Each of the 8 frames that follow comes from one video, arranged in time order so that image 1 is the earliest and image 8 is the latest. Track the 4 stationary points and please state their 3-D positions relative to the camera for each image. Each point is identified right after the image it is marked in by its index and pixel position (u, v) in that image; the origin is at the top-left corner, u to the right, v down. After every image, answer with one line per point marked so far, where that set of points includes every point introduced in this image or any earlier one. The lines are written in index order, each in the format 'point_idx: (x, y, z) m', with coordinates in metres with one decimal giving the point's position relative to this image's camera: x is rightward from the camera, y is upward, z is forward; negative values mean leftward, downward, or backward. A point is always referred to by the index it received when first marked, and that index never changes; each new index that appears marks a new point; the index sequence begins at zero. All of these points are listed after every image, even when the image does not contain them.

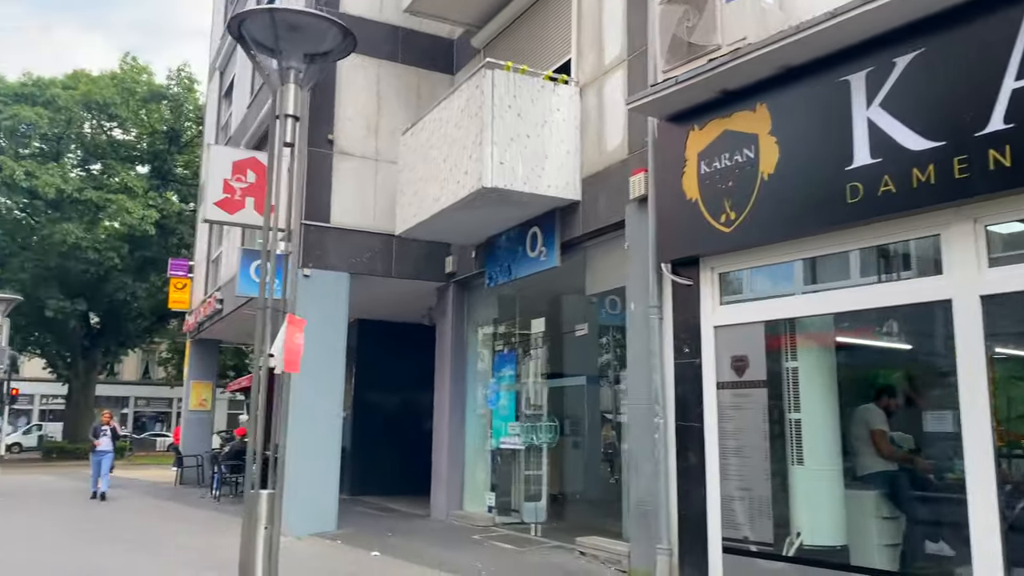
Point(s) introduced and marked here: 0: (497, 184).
0: (-0.2, +1.0, +8.3) m
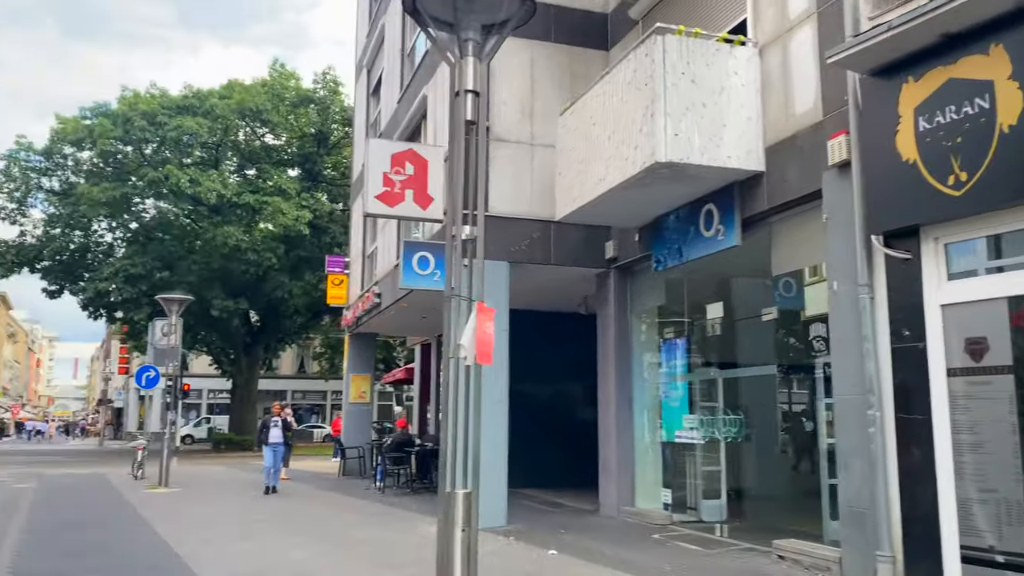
0: (+1.5, +1.2, +7.7) m
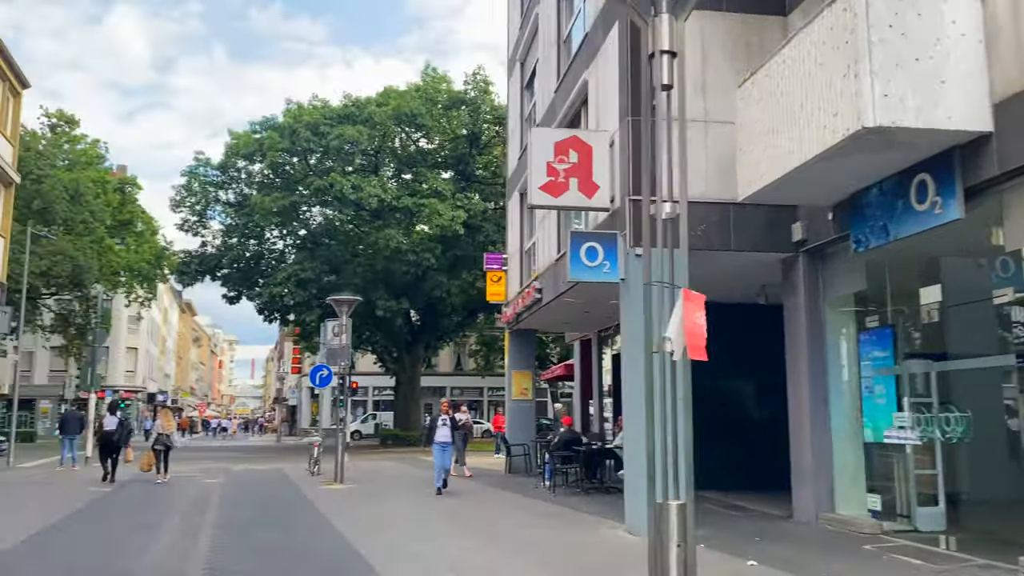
0: (+3.0, +1.4, +6.8) m
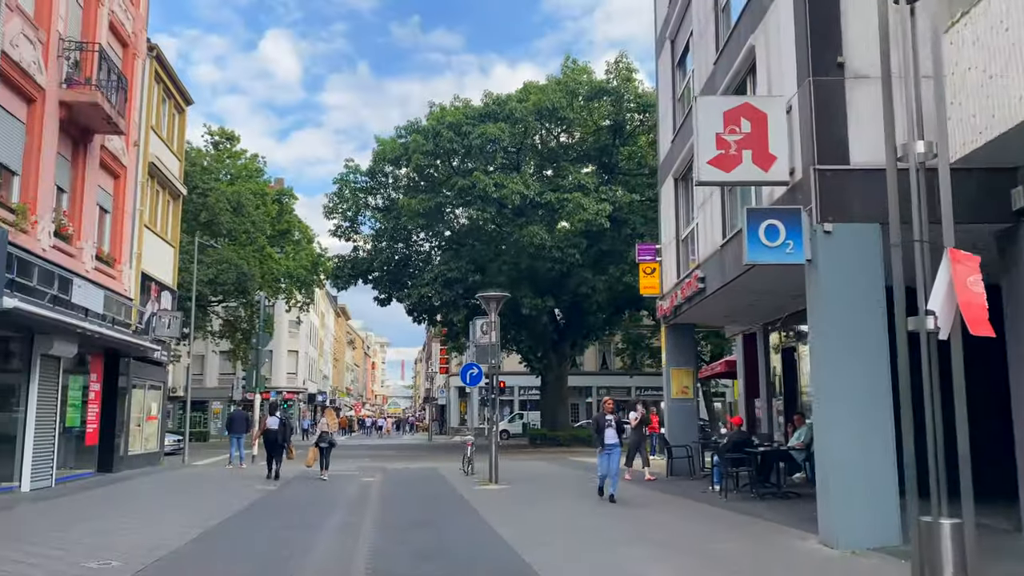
0: (+4.2, +1.6, +5.5) m
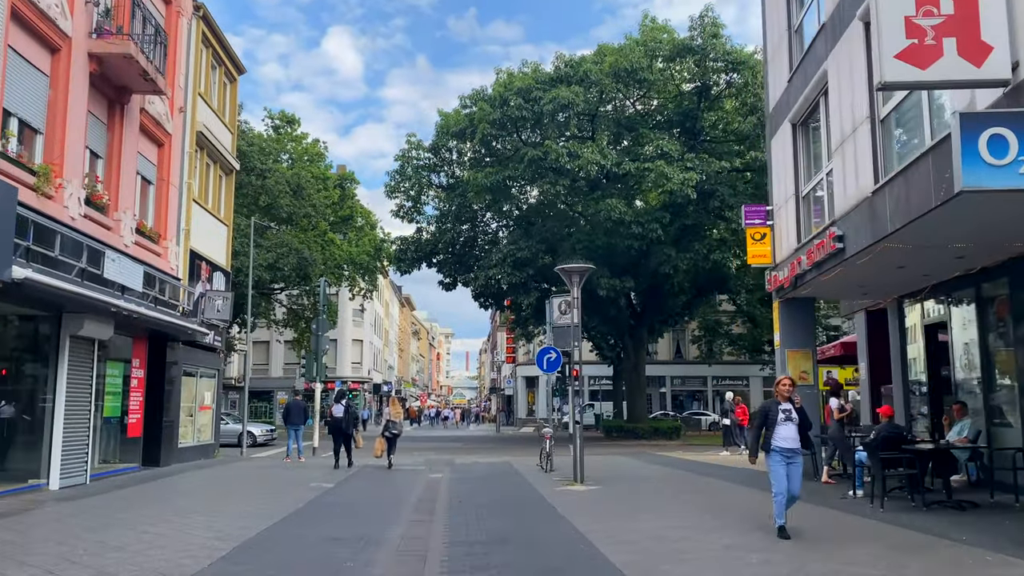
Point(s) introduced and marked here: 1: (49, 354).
0: (+4.9, +2.0, +2.9) m
1: (-7.5, -1.1, +13.6) m
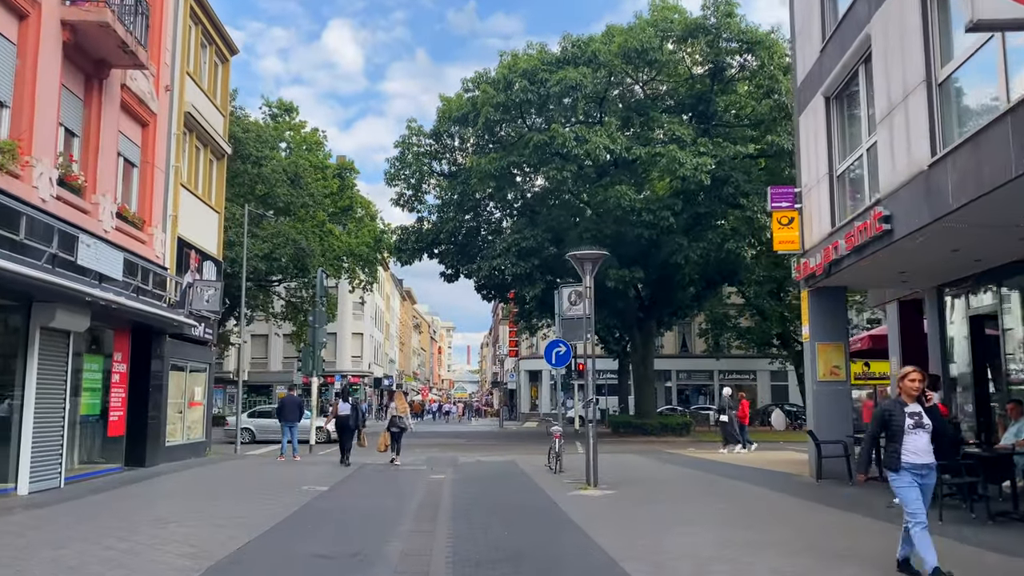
0: (+5.0, +2.1, +1.8) m
1: (-7.4, -0.9, +12.5) m
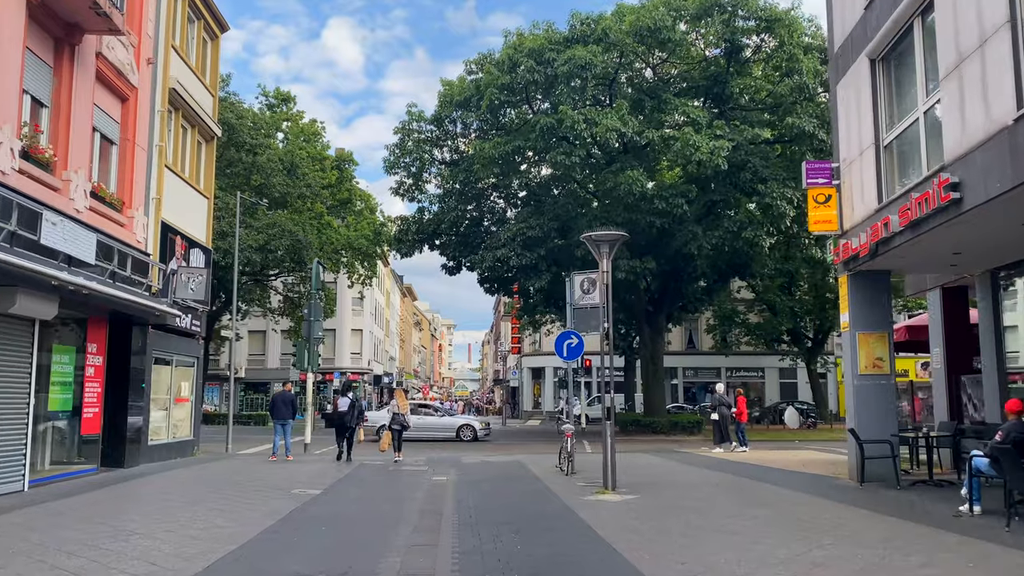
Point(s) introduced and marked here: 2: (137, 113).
0: (+5.1, +2.4, +0.5) m
1: (-7.2, -0.7, +11.3) m
2: (-7.4, +3.5, +16.6) m
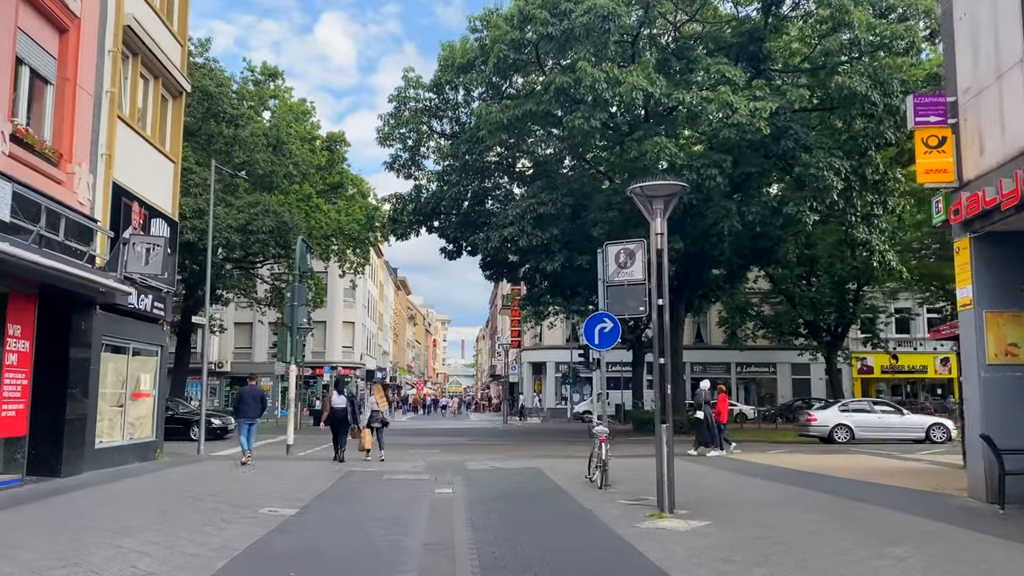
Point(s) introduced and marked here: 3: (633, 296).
0: (+5.6, +2.7, -2.3) m
1: (-6.9, -0.2, +8.4) m
2: (-7.1, +3.9, +13.8) m
3: (+1.8, -0.1, +12.6) m
